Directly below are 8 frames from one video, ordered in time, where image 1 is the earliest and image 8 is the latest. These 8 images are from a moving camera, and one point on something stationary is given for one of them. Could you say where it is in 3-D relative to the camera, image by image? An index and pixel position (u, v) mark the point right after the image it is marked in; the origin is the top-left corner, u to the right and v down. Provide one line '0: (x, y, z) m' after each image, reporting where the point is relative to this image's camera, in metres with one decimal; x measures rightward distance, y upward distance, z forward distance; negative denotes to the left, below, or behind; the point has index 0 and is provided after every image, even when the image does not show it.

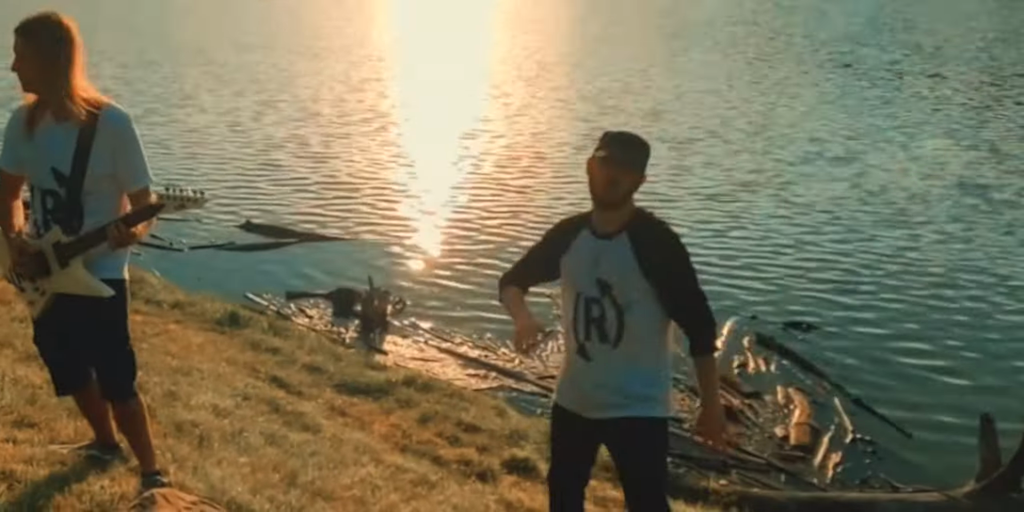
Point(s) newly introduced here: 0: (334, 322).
0: (-5.2, -2.1, +18.7) m
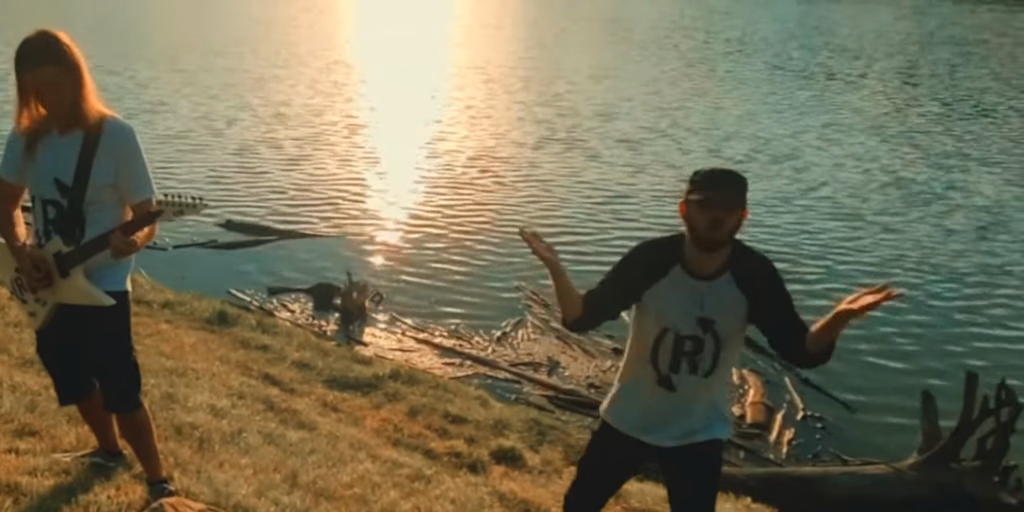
0: (-5.8, -1.9, +18.4) m
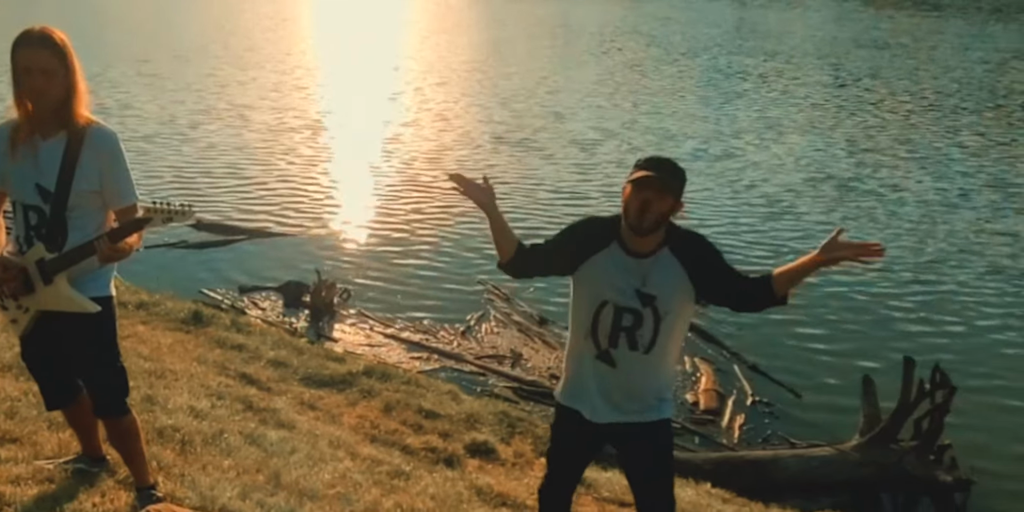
0: (-6.7, -1.7, +18.2) m
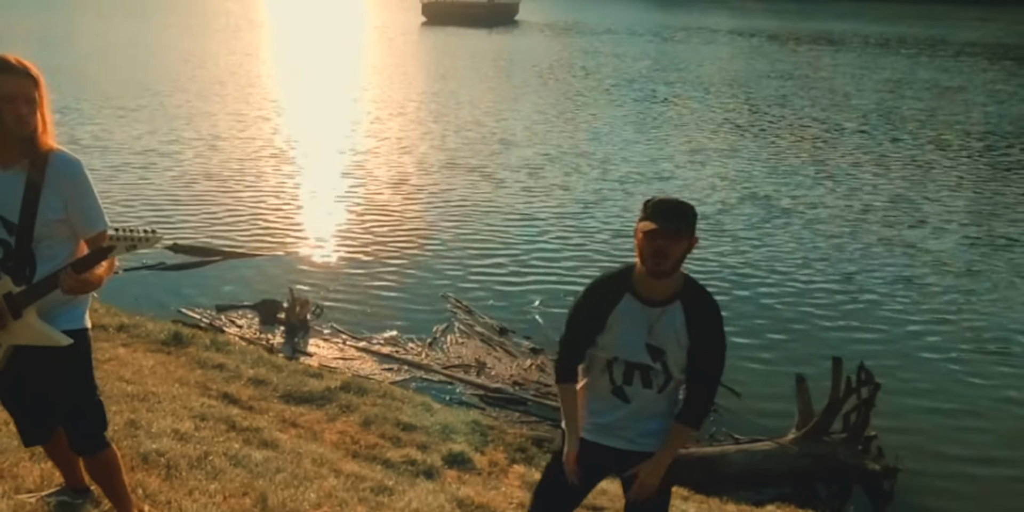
0: (-7.4, -2.1, +17.8) m
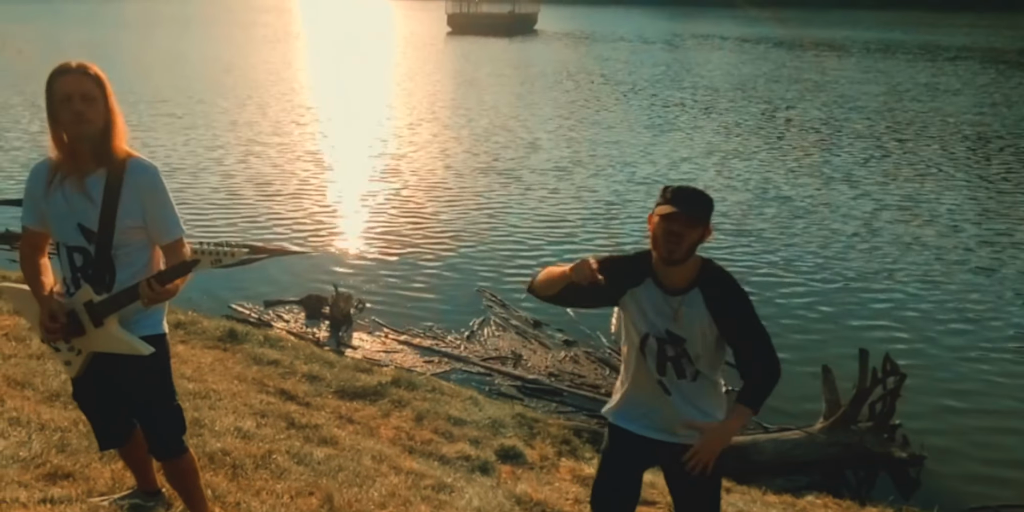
0: (-6.1, -2.0, +17.8) m
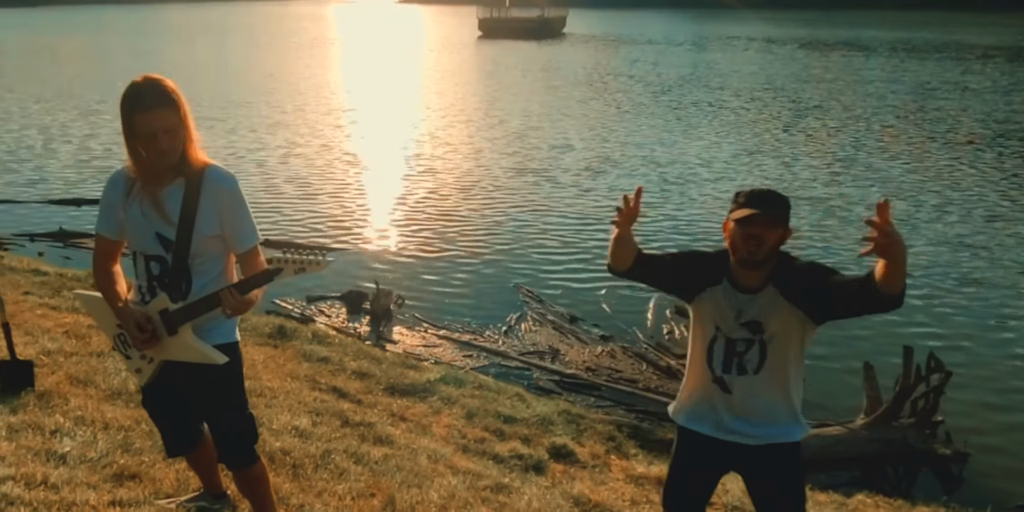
0: (-4.8, -1.9, +17.8) m
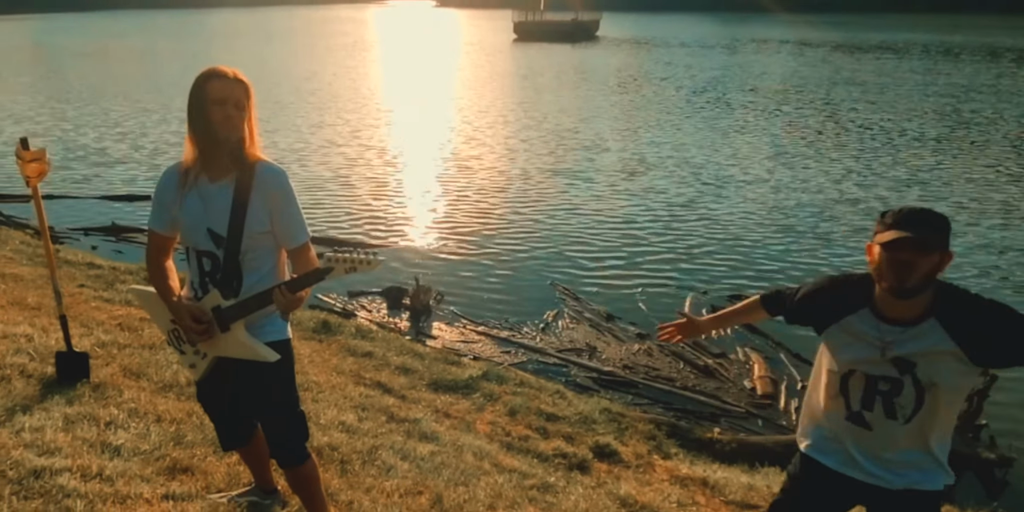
0: (-3.7, -1.8, +17.8) m
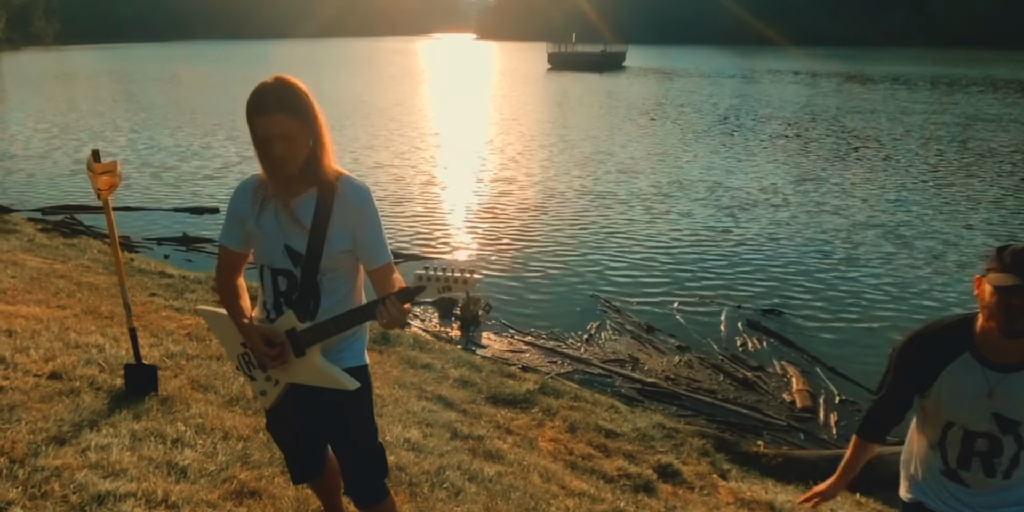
0: (-2.2, -2.0, +17.5) m
